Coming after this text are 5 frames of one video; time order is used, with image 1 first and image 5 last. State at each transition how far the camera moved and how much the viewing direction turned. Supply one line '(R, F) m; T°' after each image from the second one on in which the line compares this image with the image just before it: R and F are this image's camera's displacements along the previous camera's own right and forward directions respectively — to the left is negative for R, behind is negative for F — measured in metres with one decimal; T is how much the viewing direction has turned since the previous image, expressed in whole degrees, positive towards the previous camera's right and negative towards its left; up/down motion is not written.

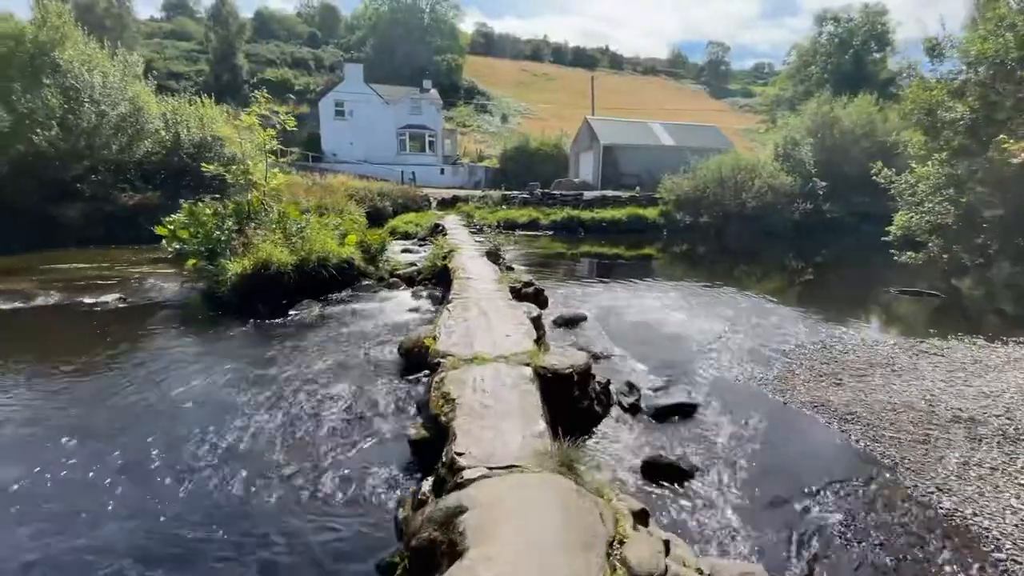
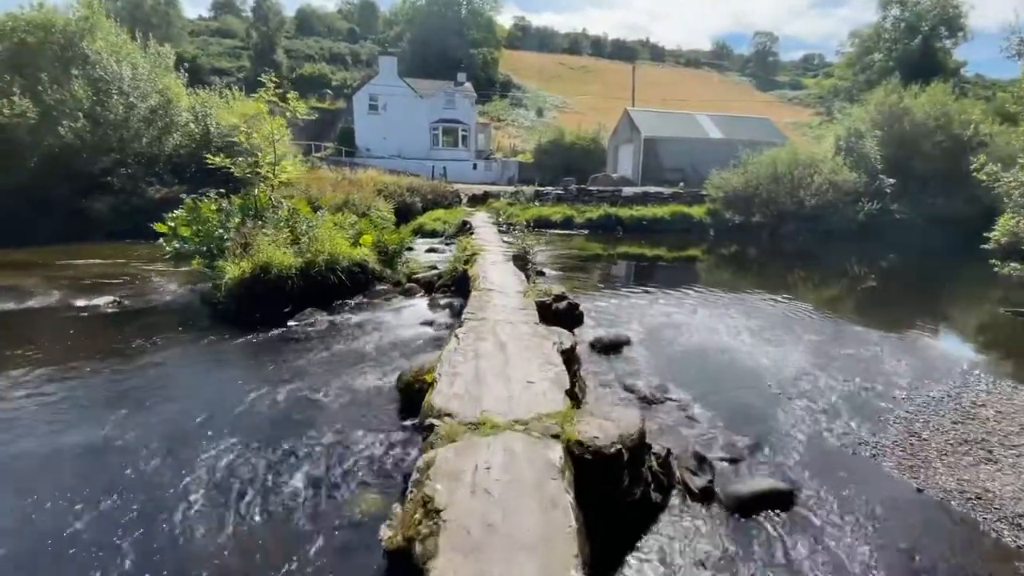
(+0.1, +1.7) m; -4°
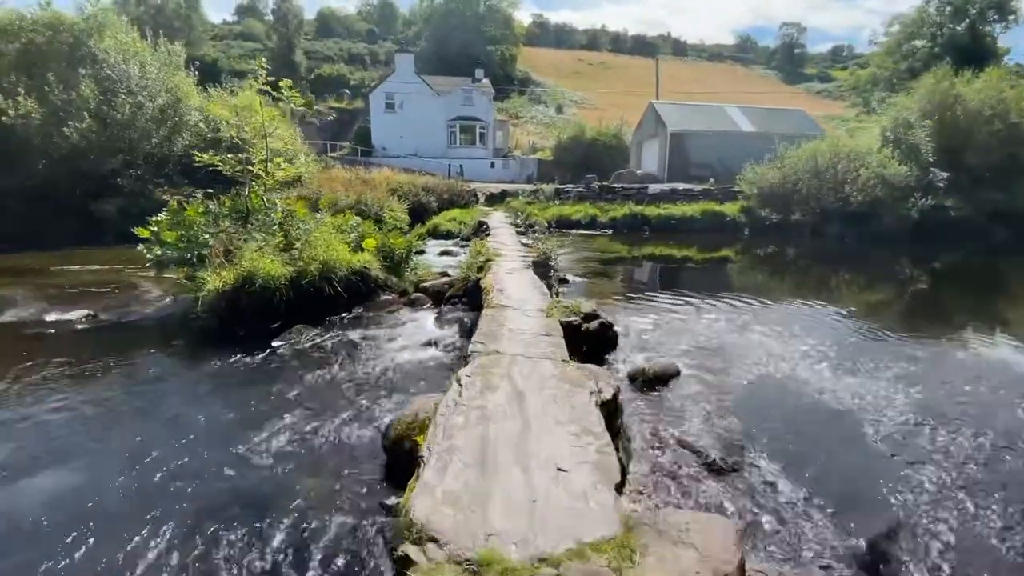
(0.0, +1.6) m; -2°
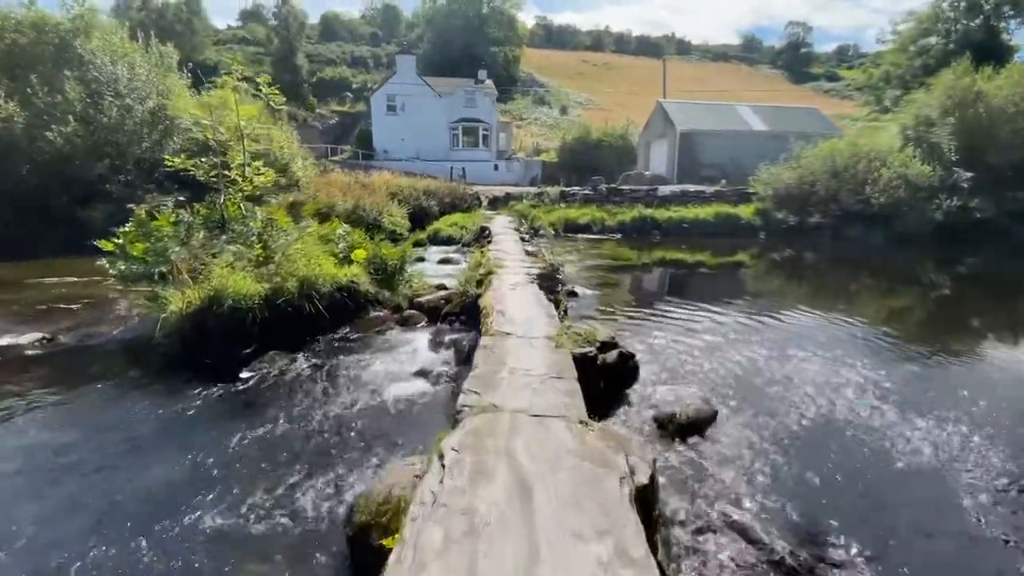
(0.0, +1.2) m; -1°
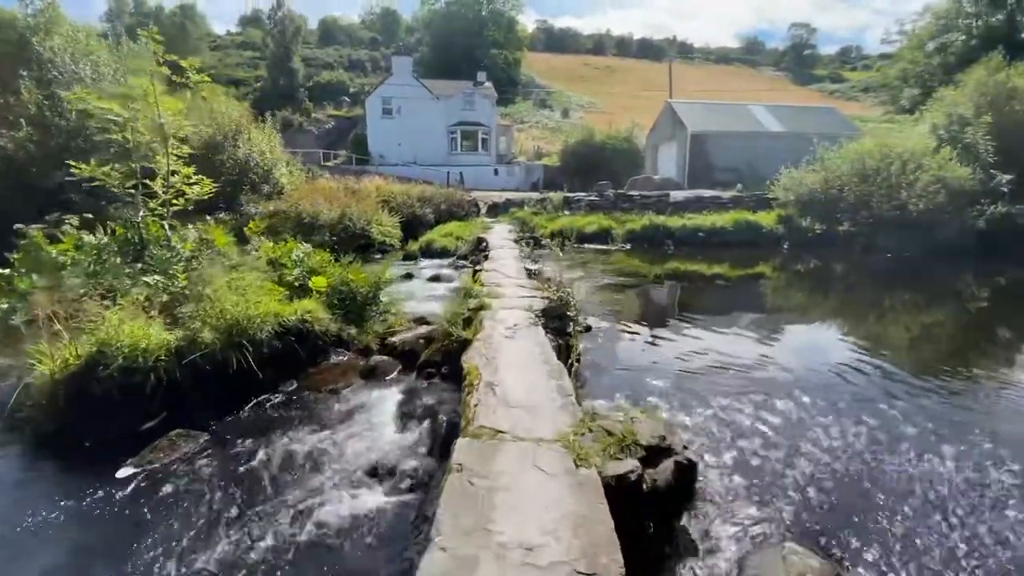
(+0.1, +2.4) m; 0°
